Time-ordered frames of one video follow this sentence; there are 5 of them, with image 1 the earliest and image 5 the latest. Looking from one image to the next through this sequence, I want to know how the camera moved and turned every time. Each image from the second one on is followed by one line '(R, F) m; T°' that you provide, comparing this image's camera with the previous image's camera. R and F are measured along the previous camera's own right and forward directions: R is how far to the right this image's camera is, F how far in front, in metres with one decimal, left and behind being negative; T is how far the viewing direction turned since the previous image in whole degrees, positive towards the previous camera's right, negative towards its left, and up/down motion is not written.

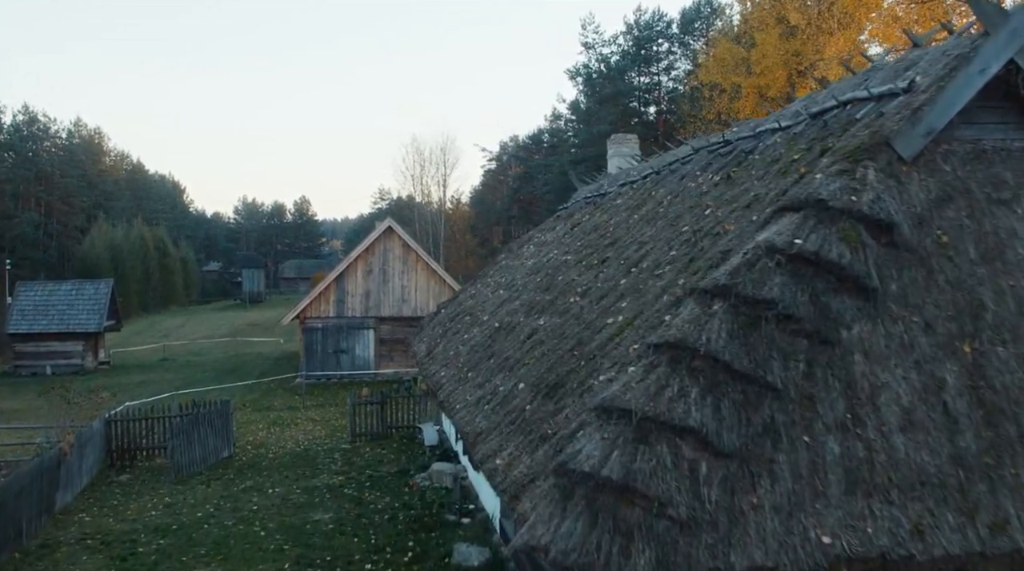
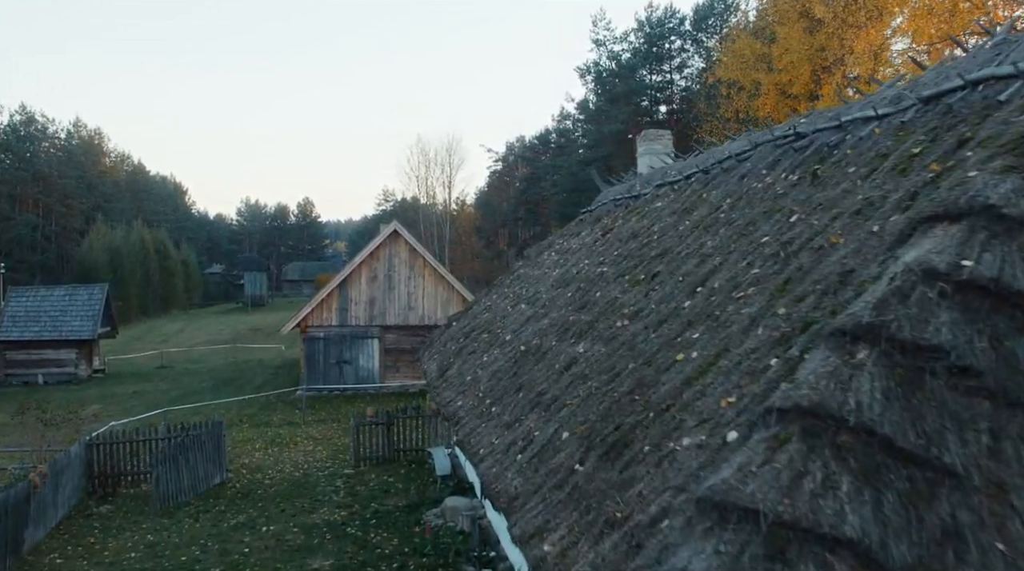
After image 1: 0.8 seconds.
(-0.2, +1.4) m; 0°
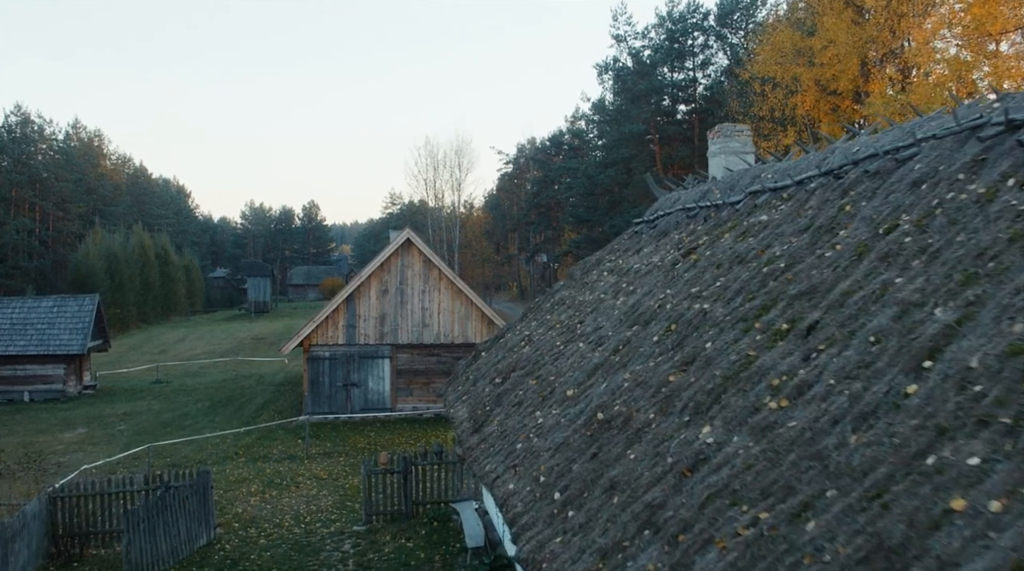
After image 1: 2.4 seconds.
(-0.5, +2.4) m; 0°
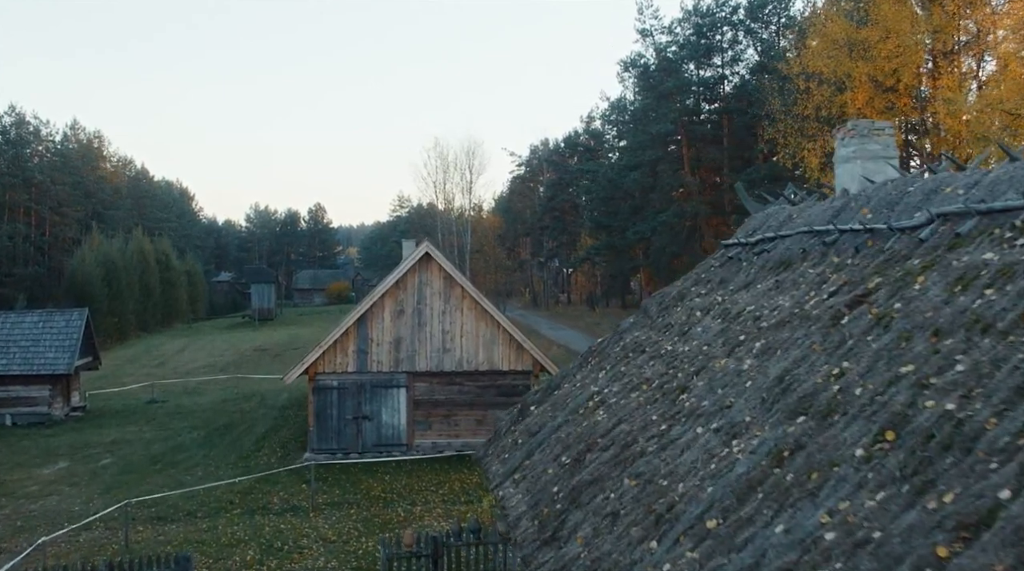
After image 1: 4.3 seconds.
(-0.6, +2.6) m; 0°
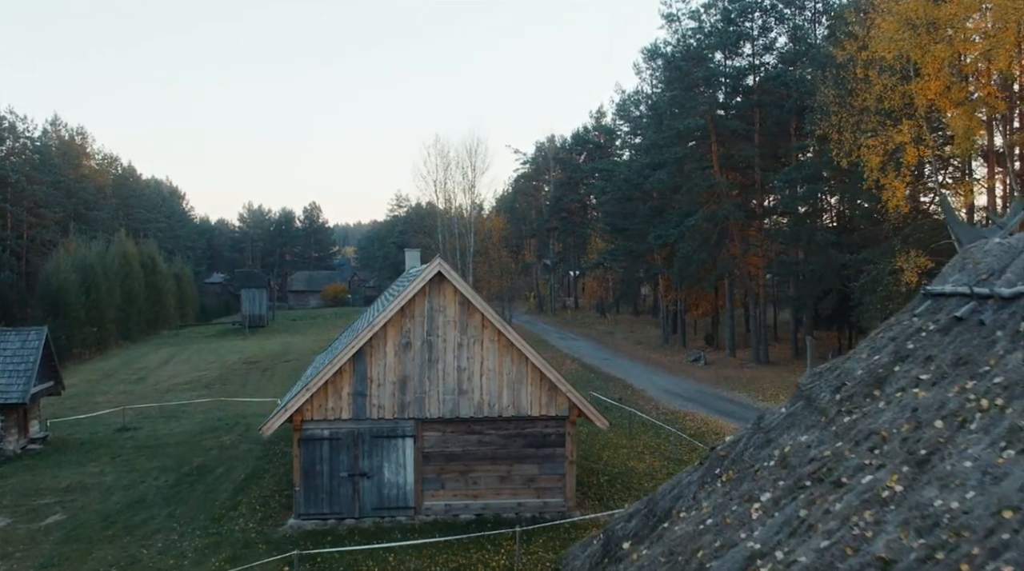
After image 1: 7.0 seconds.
(-0.6, +3.7) m; 0°
